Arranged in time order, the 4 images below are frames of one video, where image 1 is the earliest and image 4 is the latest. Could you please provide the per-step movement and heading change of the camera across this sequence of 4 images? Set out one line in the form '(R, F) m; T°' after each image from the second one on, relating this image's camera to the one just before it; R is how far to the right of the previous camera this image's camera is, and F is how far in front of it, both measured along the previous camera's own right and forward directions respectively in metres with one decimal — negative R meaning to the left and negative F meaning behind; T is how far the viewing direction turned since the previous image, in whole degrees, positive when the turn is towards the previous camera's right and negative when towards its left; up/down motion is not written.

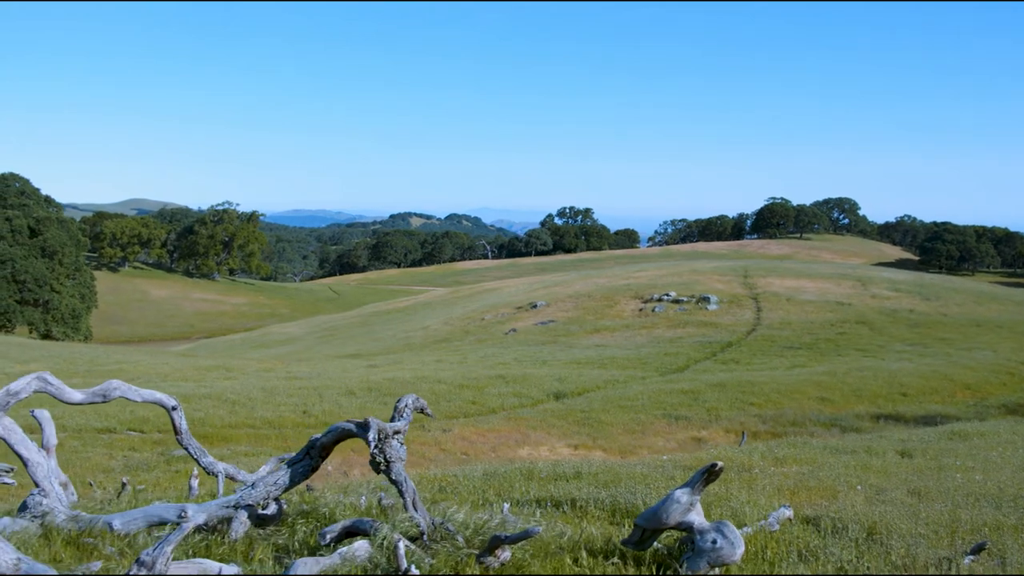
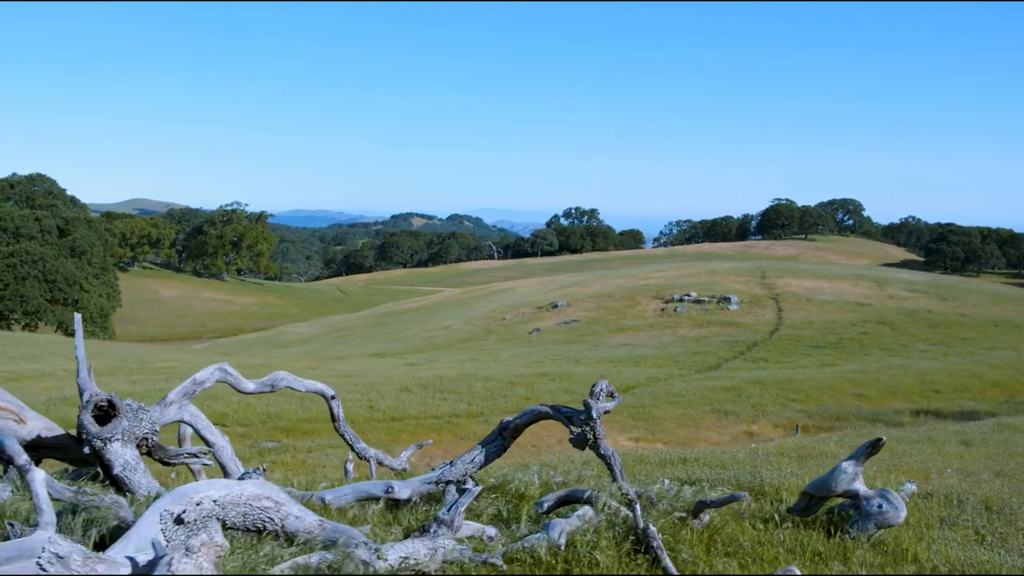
(-1.9, -0.9) m; 0°
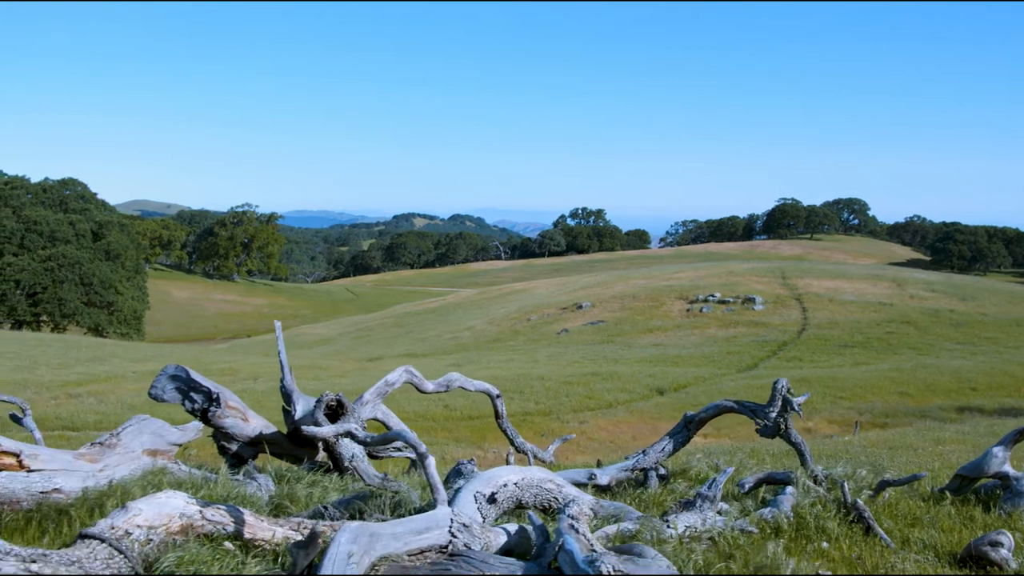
(-2.4, -1.2) m; 0°
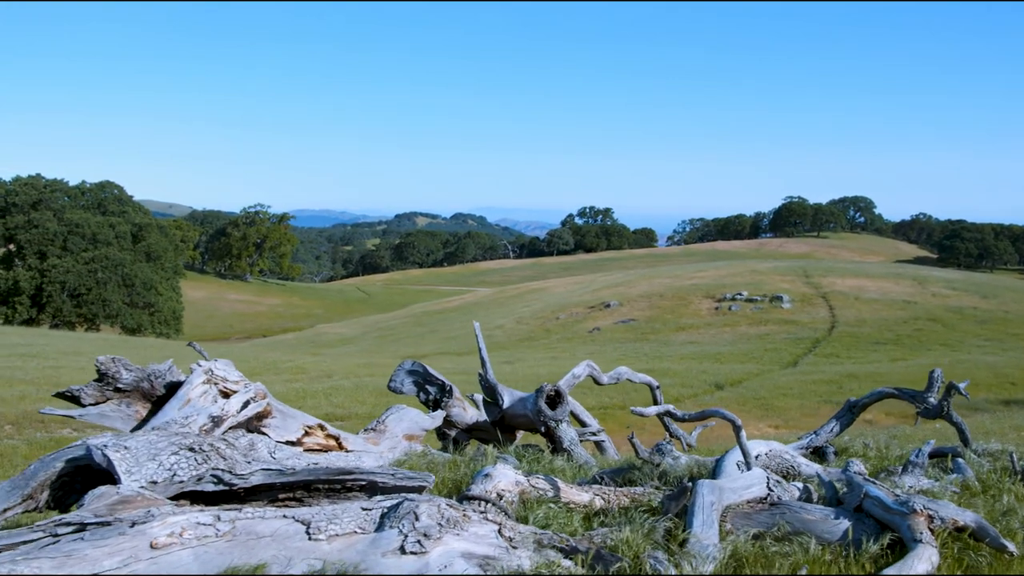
(-3.0, -1.7) m; 0°
